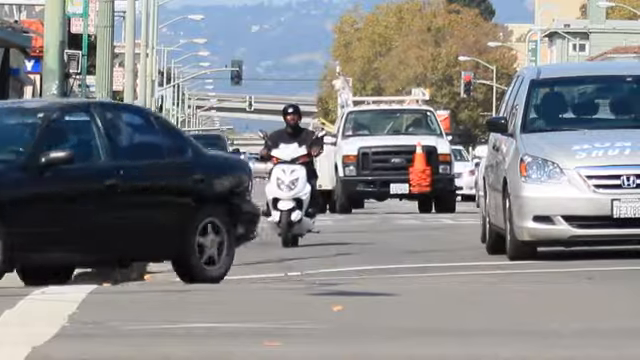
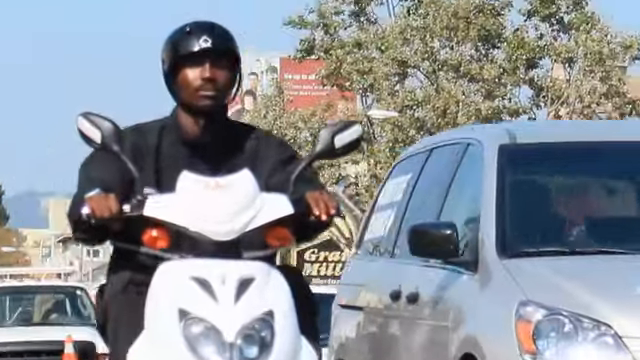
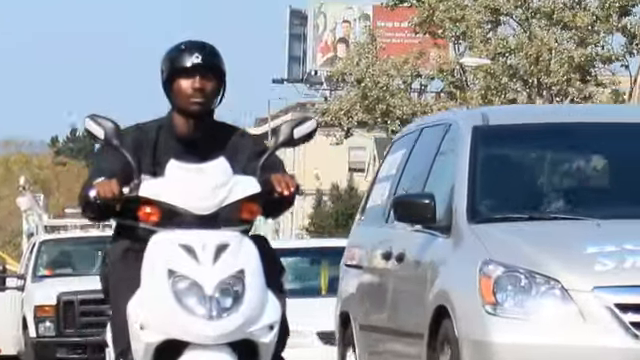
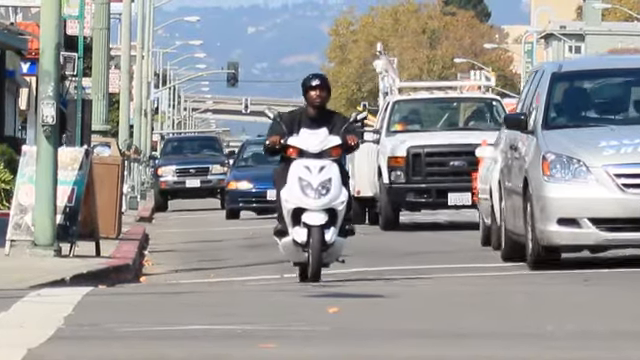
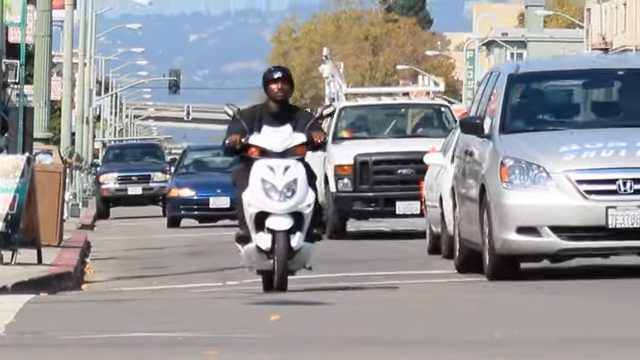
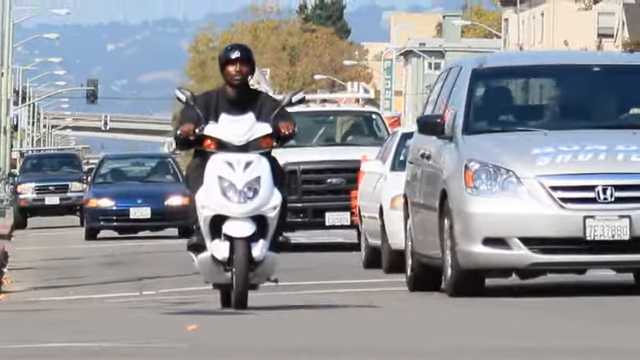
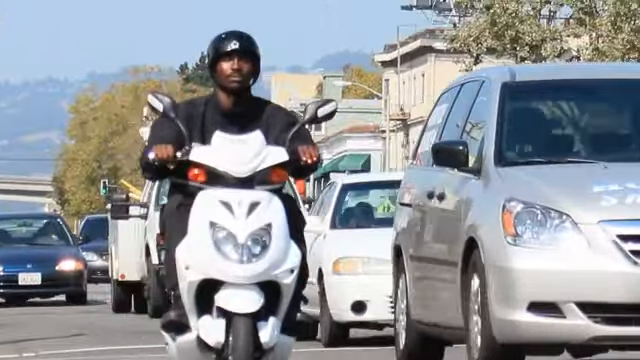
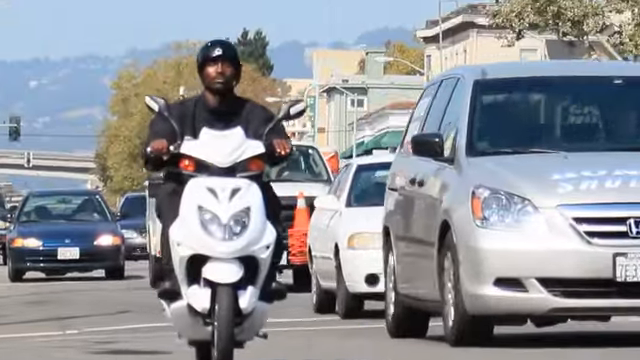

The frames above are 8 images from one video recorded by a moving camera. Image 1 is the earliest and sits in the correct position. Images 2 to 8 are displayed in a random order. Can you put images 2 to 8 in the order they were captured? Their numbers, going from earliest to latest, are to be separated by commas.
4, 5, 6, 8, 7, 3, 2
